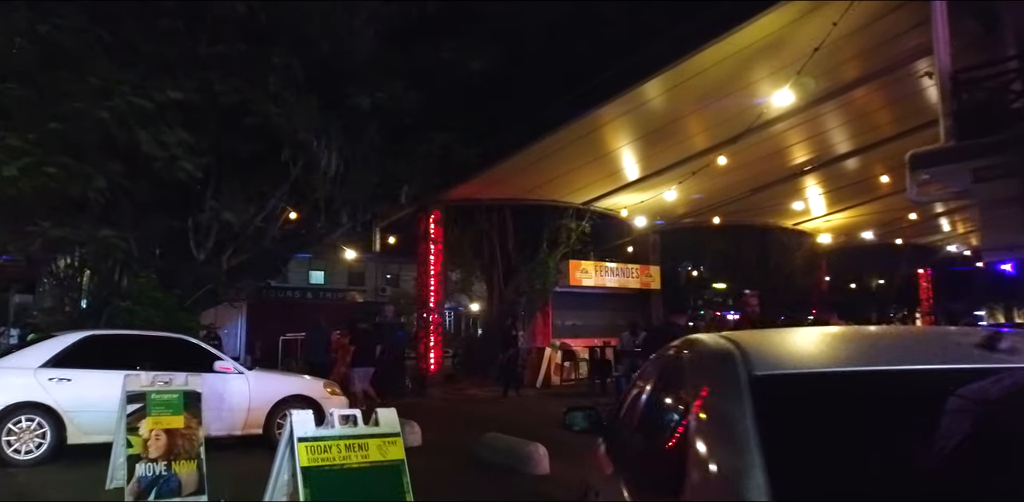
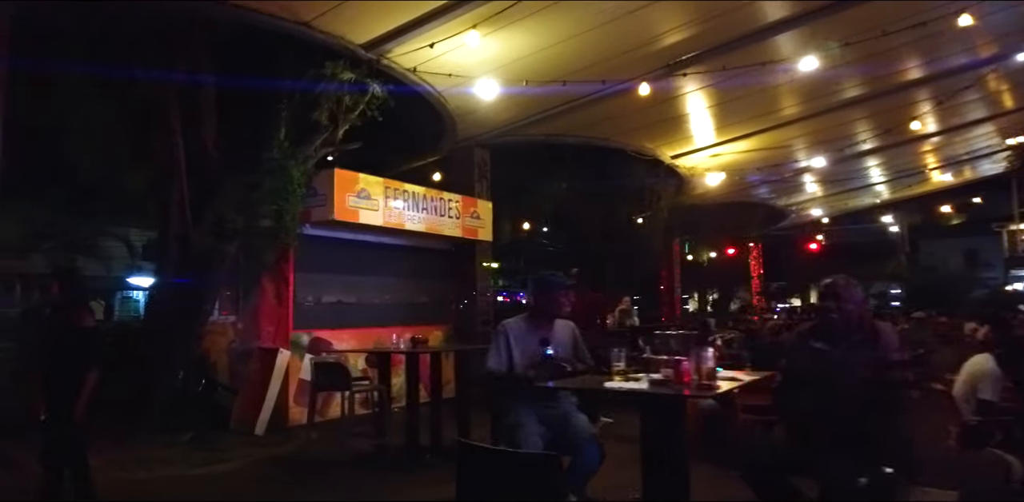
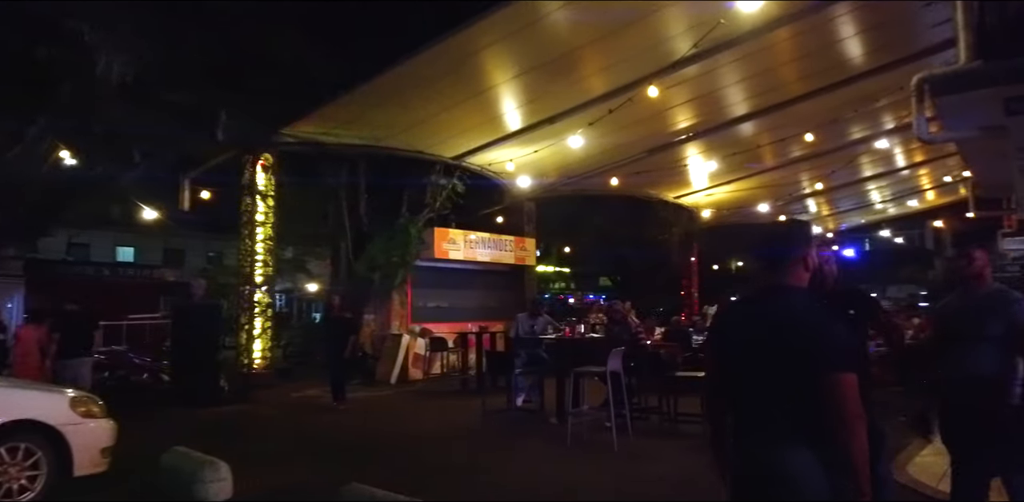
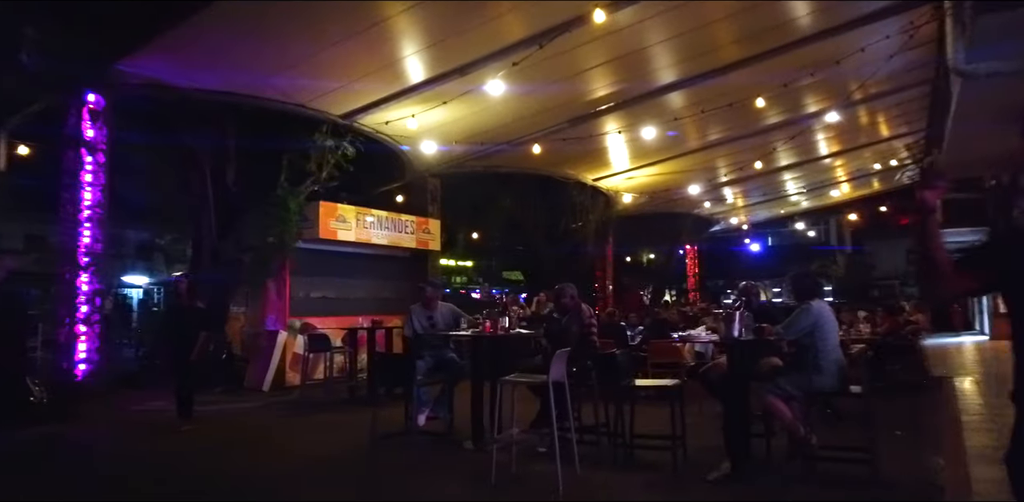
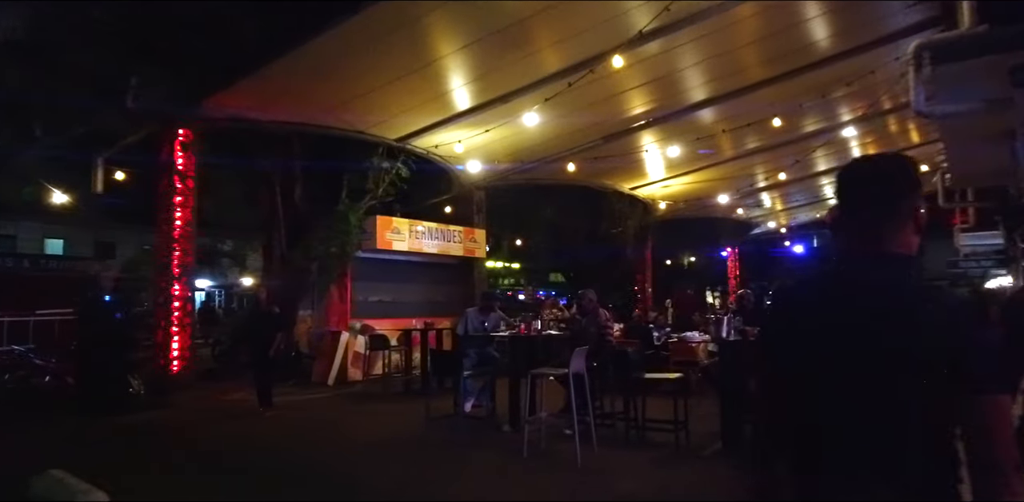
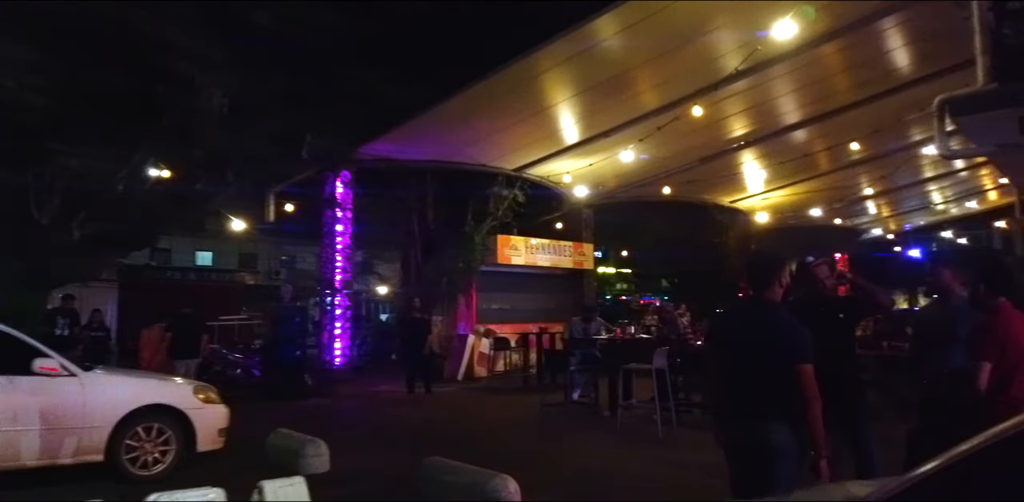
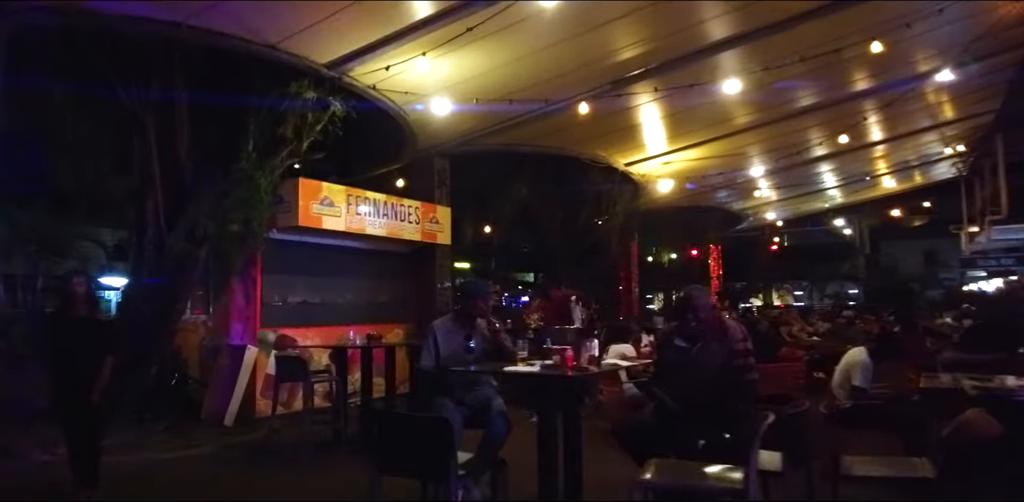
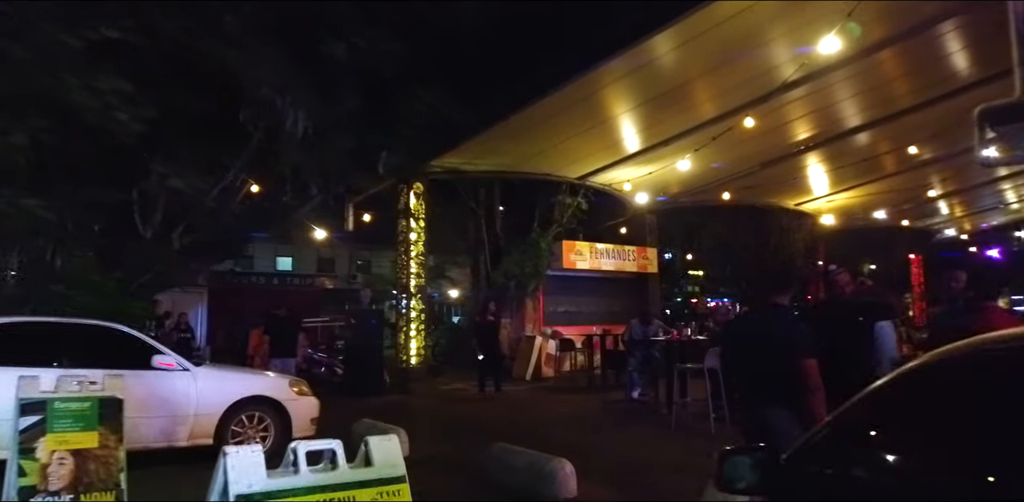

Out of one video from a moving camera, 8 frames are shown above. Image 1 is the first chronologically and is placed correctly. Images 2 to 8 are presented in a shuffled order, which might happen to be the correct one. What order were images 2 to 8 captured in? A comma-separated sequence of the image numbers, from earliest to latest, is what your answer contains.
8, 6, 3, 5, 4, 7, 2
